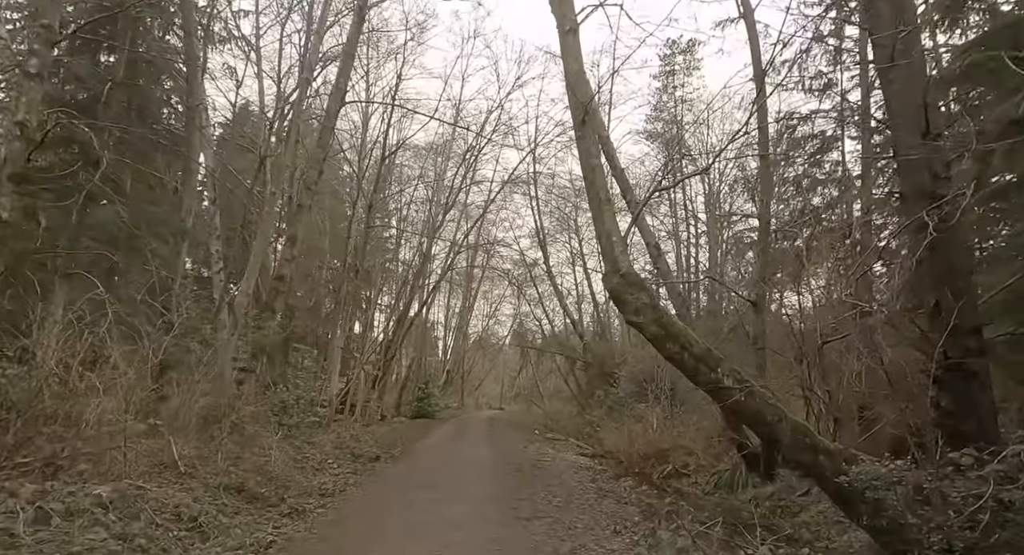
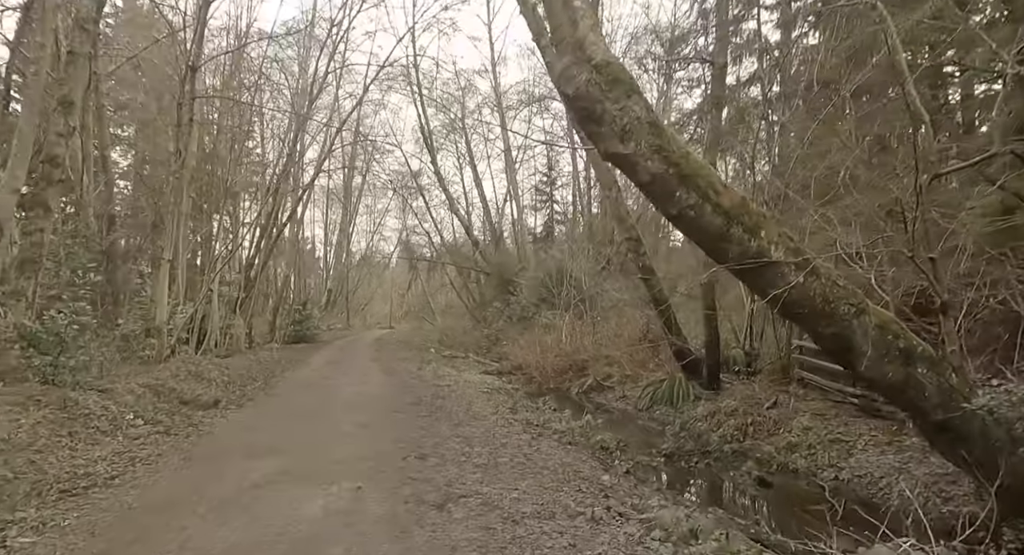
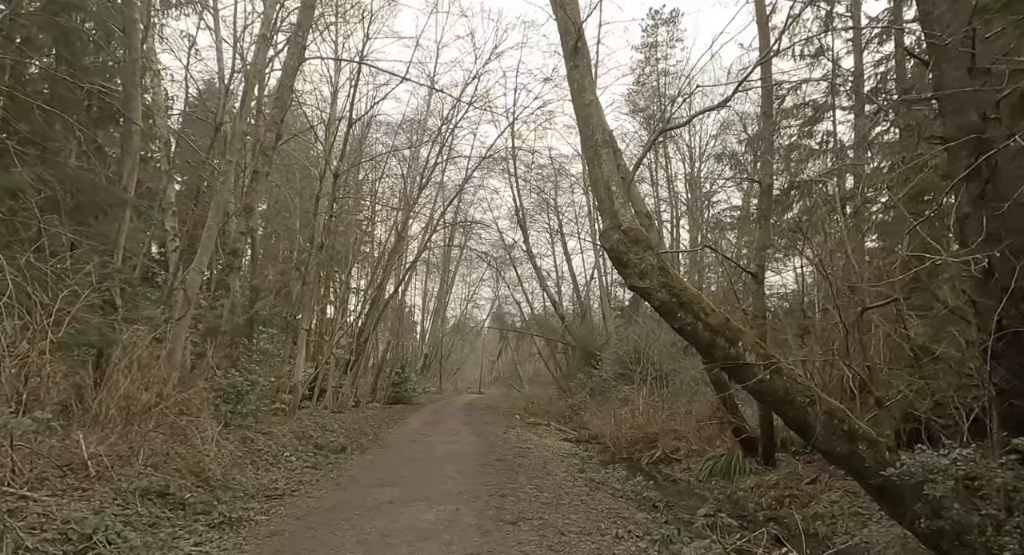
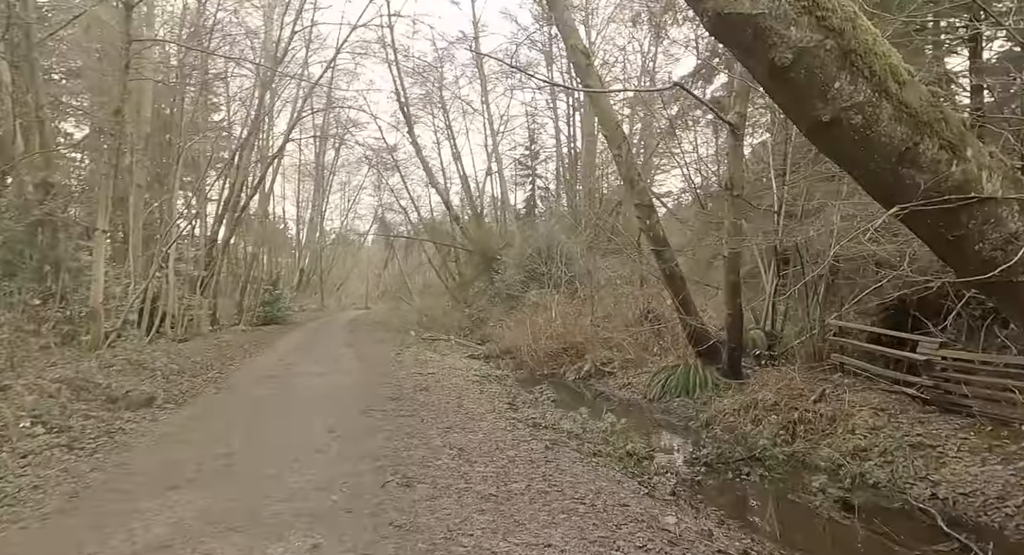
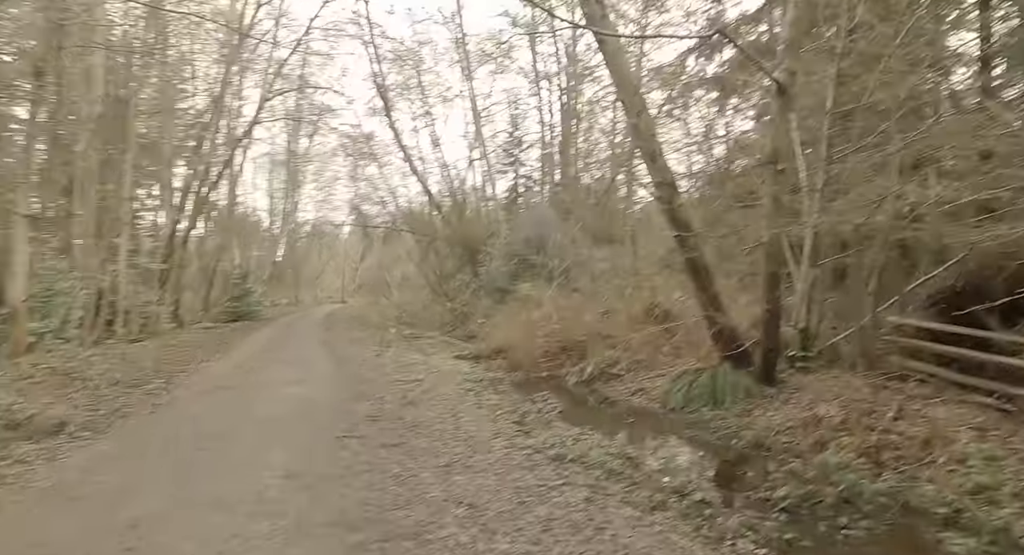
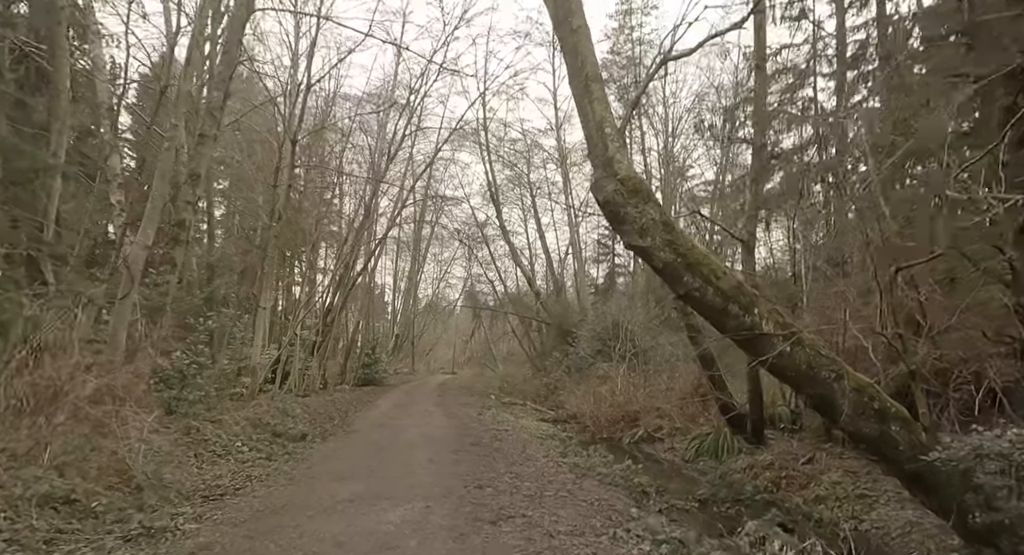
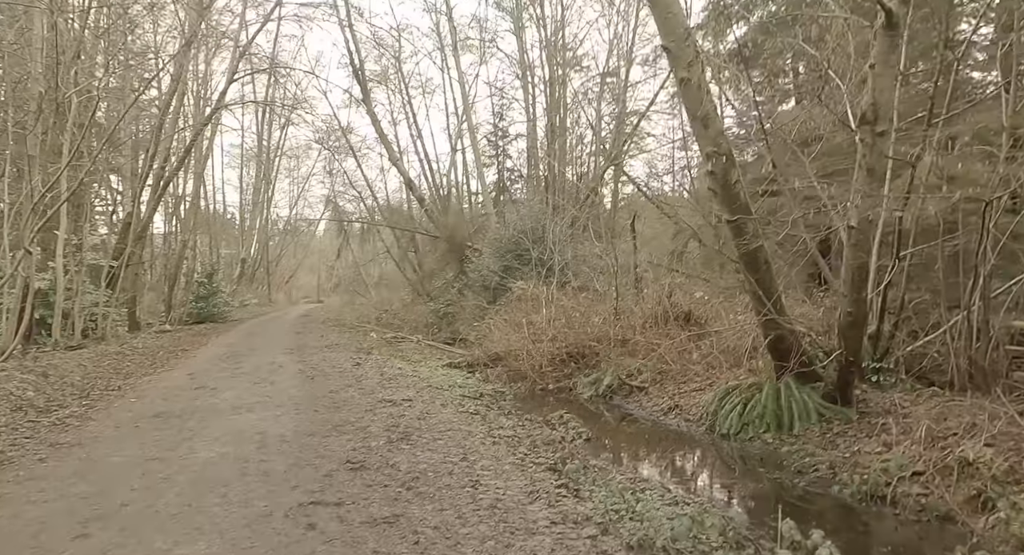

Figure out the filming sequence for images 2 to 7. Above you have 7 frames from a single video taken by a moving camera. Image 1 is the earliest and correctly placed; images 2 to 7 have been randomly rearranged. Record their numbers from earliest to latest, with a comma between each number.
3, 6, 2, 4, 5, 7
